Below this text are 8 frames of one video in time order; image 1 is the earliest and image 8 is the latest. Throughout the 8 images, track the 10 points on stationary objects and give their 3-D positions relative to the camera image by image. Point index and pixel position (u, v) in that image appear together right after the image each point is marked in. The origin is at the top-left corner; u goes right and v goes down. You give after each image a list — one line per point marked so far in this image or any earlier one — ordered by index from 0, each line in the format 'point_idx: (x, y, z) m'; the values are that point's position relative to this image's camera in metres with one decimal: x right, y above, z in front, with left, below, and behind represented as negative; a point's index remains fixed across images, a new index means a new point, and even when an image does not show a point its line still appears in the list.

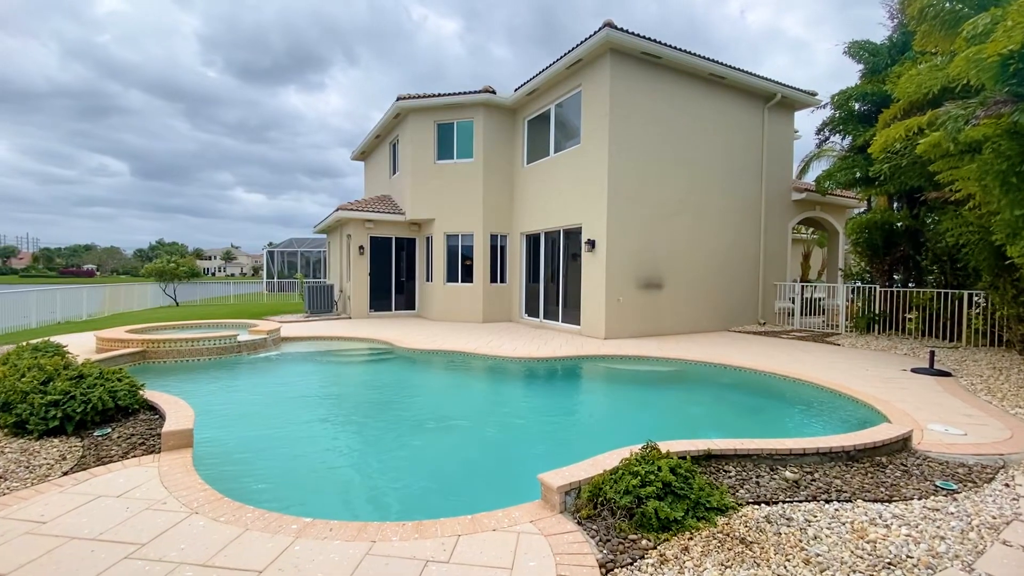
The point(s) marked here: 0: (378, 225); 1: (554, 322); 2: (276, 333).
0: (-4.4, +2.1, +15.4) m
1: (+1.2, -1.0, +13.2) m
2: (-5.2, -1.0, +10.2) m
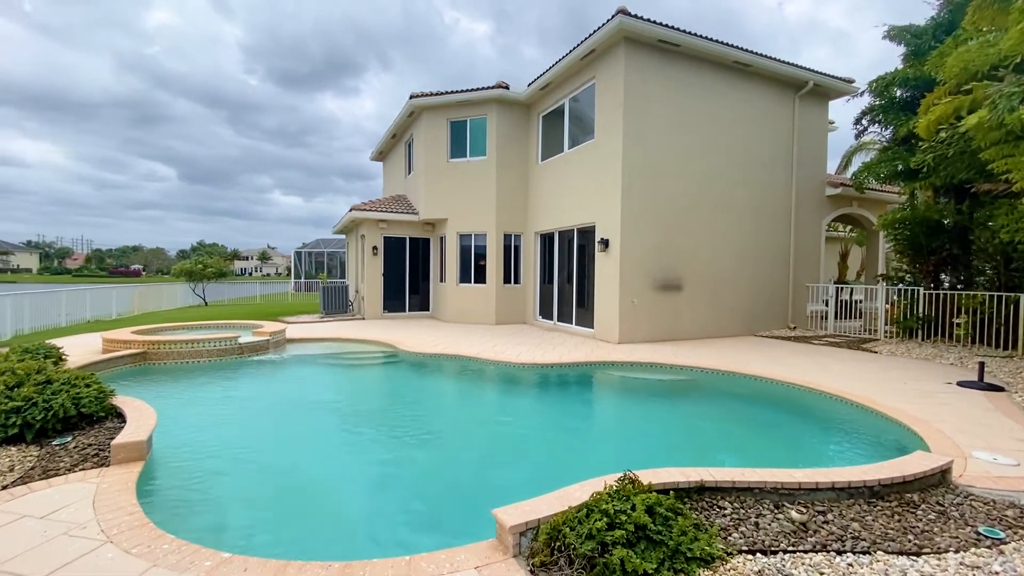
0: (-4.0, +2.1, +15.3) m
1: (+1.5, -1.0, +12.7) m
2: (-5.0, -1.0, +10.1) m
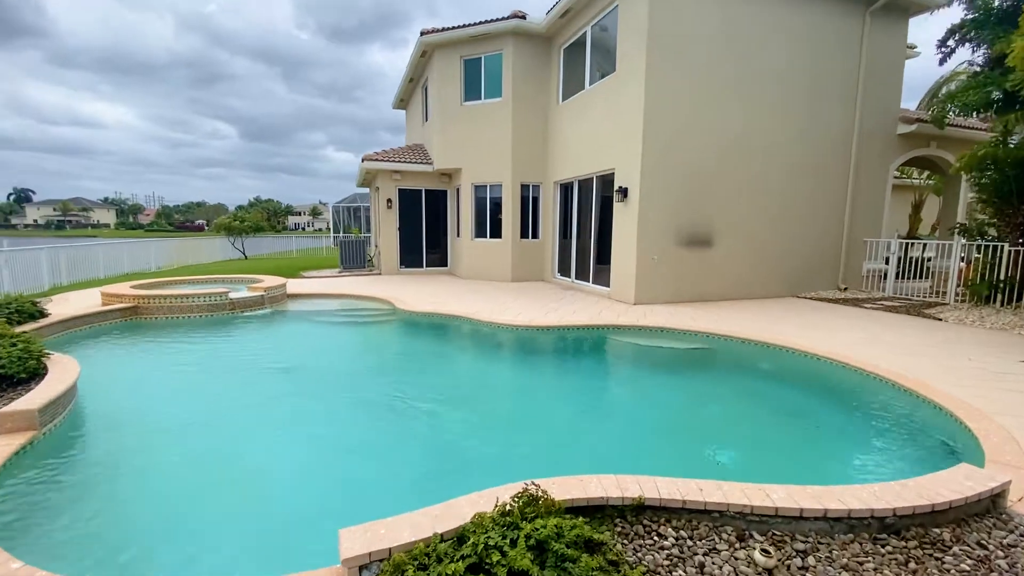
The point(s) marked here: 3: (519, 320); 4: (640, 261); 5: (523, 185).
0: (-3.3, +3.5, +14.6) m
1: (+1.8, +0.1, +11.8) m
2: (-4.9, 0.0, +9.9) m
3: (+0.1, -0.6, +8.9) m
4: (+2.6, +0.5, +9.5) m
5: (+0.3, +3.0, +13.4) m
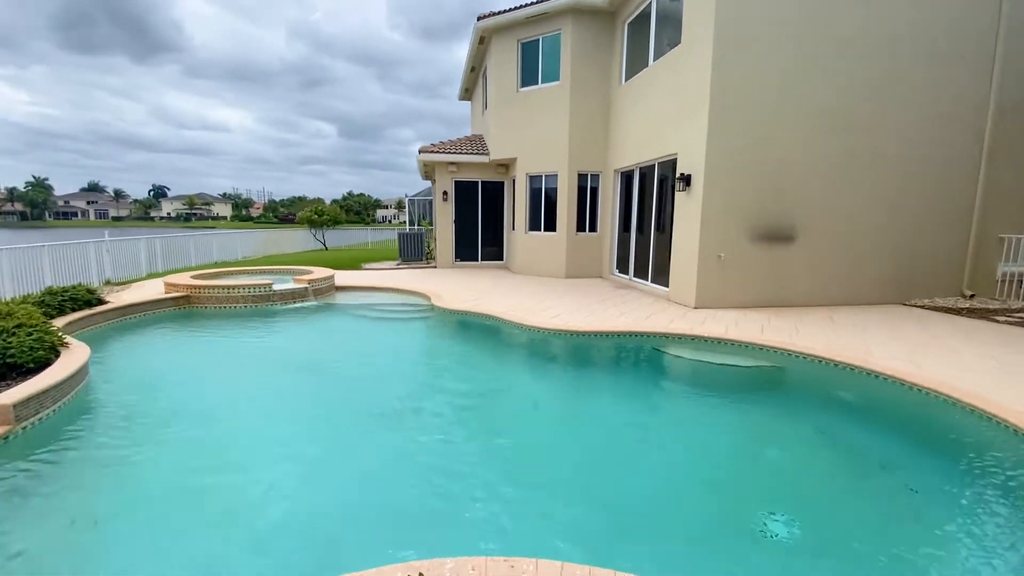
0: (-1.5, +3.7, +14.3) m
1: (+3.0, +0.2, +10.8) m
2: (-4.0, +0.1, +10.0) m
3: (+0.8, -0.6, +8.2) m
4: (+3.4, +0.5, +8.3) m
5: (+1.8, +3.0, +12.5) m
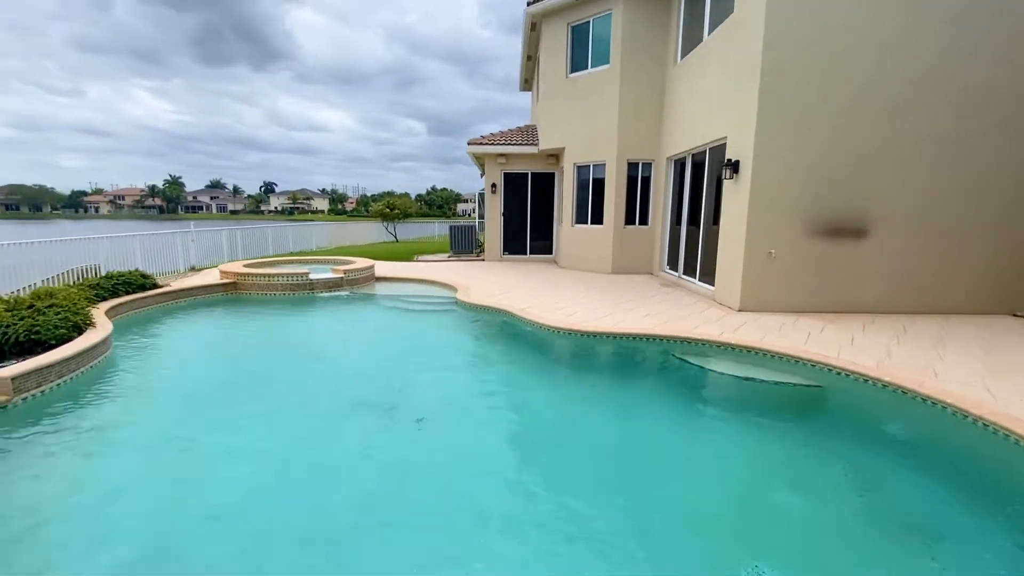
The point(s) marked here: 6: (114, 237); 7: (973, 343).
0: (0.0, +3.9, +14.0) m
1: (+3.8, +0.2, +9.8) m
2: (-3.2, +0.3, +10.2) m
3: (+1.2, -0.5, +7.7) m
4: (+3.7, +0.5, +7.4) m
5: (+3.0, +3.1, +11.7) m
6: (-9.6, +1.2, +11.3) m
7: (+5.7, -0.7, +5.7) m
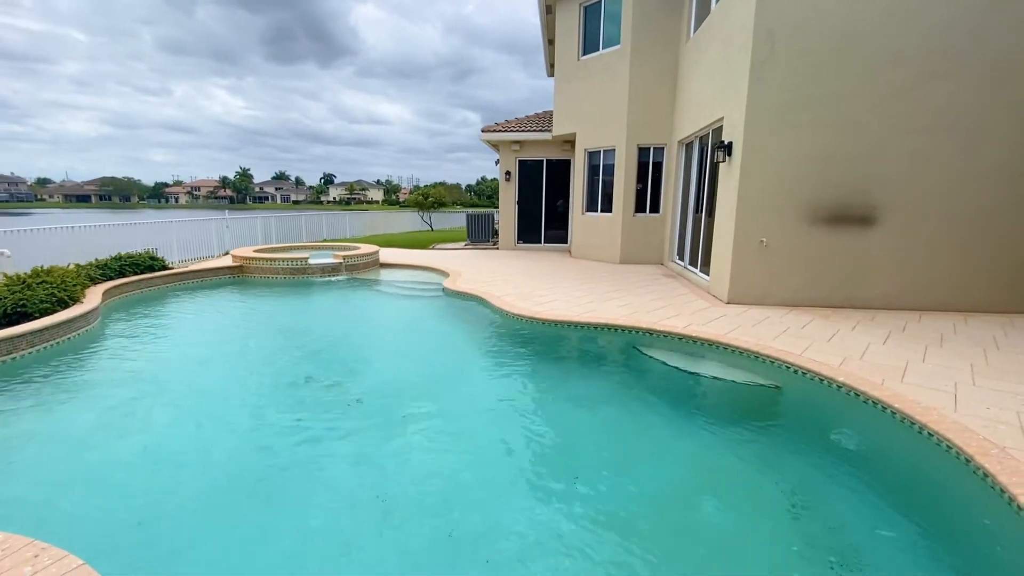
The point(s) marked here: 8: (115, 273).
0: (+0.4, +4.2, +13.9) m
1: (+3.7, +0.4, +9.3) m
2: (-3.3, +0.7, +10.5) m
3: (+0.8, -0.3, +7.5) m
4: (+3.3, +0.6, +6.9) m
5: (+3.1, +3.3, +11.2) m
6: (-9.4, +1.7, +12.2) m
7: (+5.1, -0.7, +5.0) m
8: (-7.1, +0.3, +8.3) m
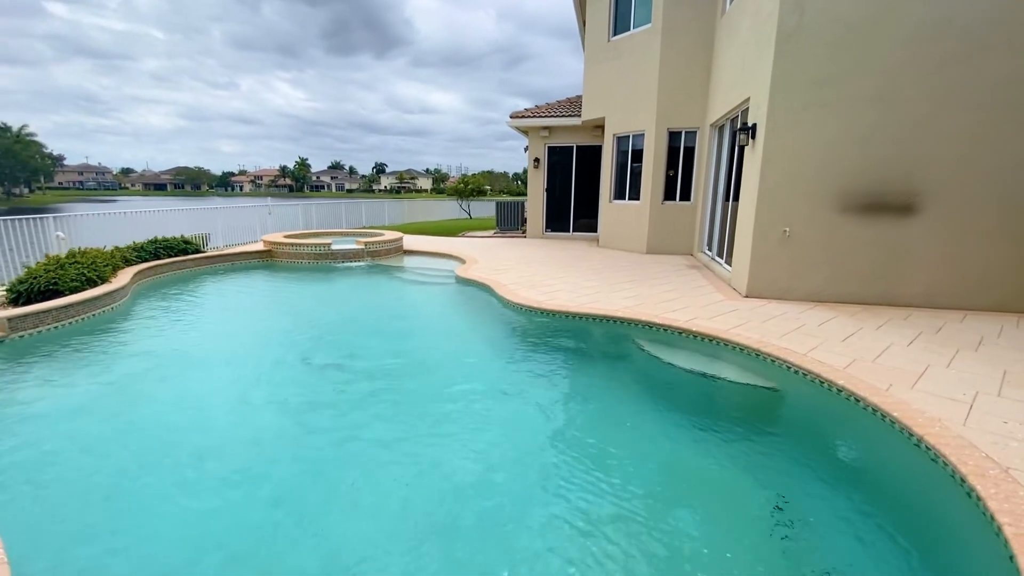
0: (+1.3, +4.5, +13.6) m
1: (+4.0, +0.5, +8.8) m
2: (-2.8, +1.0, +10.7) m
3: (+0.9, -0.1, +7.3) m
4: (+3.4, +0.7, +6.4) m
5: (+3.7, +3.5, +10.7) m
6: (-8.8, +2.2, +12.9) m
7: (+4.9, -0.6, +4.4) m
8: (-6.9, +0.6, +8.8) m
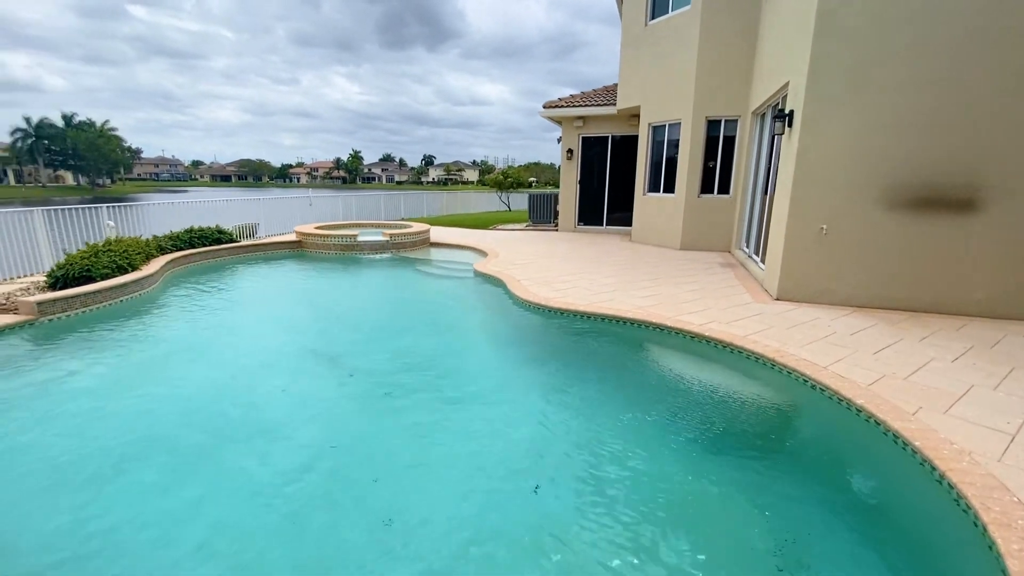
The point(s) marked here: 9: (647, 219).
0: (+2.2, +4.7, +13.1) m
1: (+4.3, +0.5, +8.2) m
2: (-2.2, +1.2, +10.7) m
3: (+1.2, -0.1, +7.0) m
4: (+3.5, +0.7, +5.9) m
5: (+4.3, +3.6, +10.1) m
6: (-7.9, +2.5, +13.5) m
7: (+4.9, -0.7, +3.8) m
8: (-6.4, +0.9, +9.3) m
9: (+3.3, +1.7, +11.6) m
